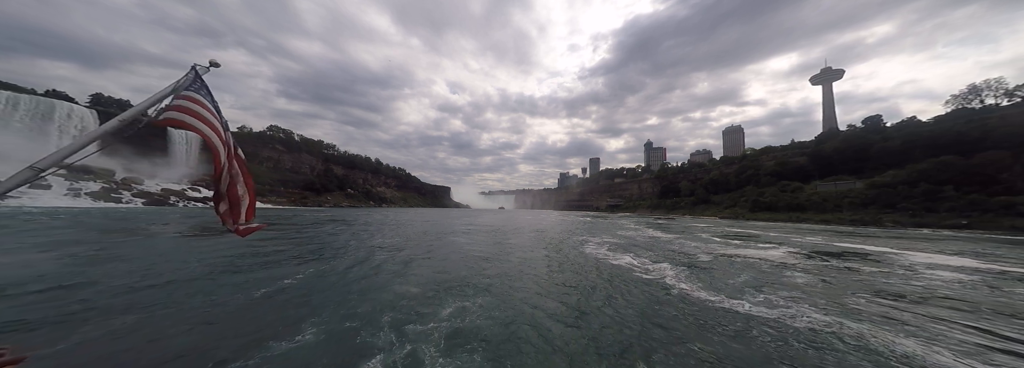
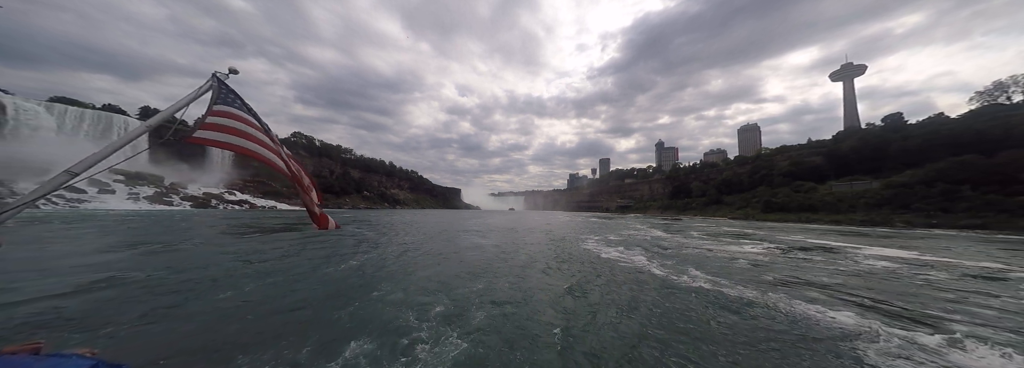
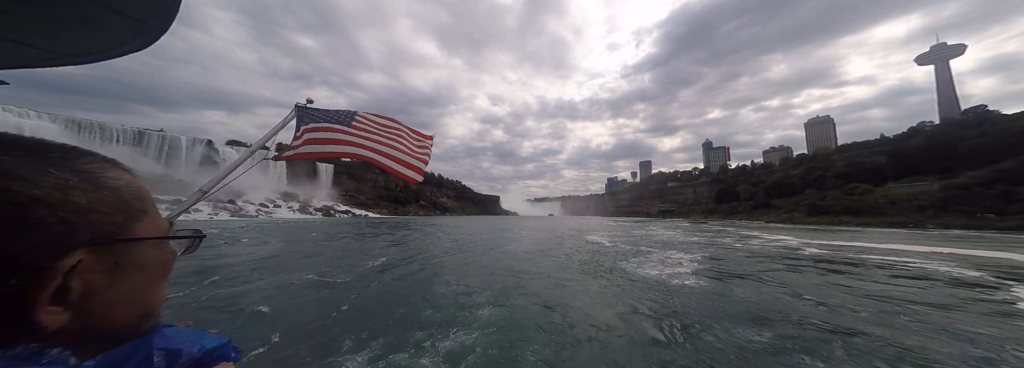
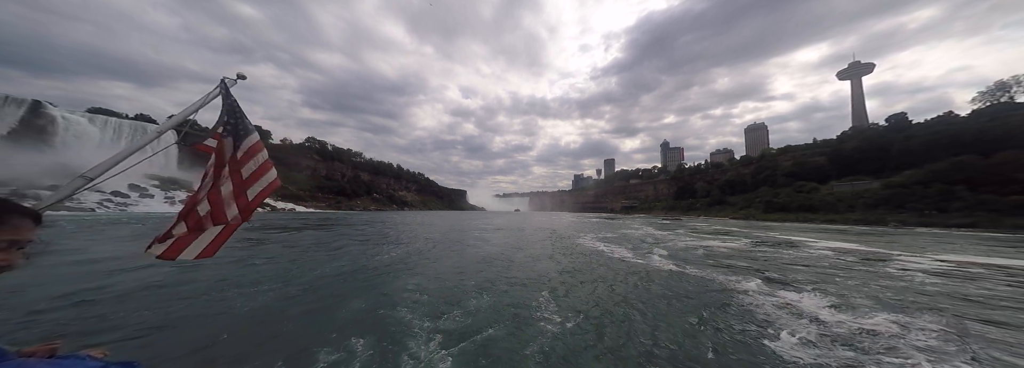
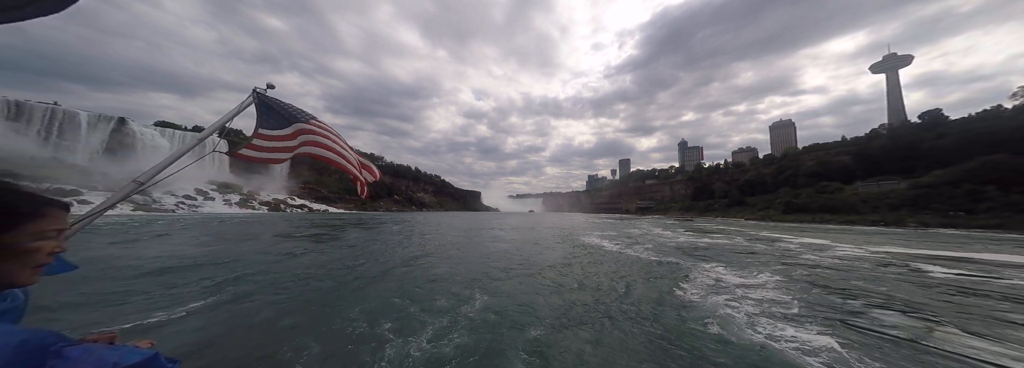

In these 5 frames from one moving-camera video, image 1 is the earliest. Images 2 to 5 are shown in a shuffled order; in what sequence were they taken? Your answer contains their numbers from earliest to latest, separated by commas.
2, 4, 5, 3
